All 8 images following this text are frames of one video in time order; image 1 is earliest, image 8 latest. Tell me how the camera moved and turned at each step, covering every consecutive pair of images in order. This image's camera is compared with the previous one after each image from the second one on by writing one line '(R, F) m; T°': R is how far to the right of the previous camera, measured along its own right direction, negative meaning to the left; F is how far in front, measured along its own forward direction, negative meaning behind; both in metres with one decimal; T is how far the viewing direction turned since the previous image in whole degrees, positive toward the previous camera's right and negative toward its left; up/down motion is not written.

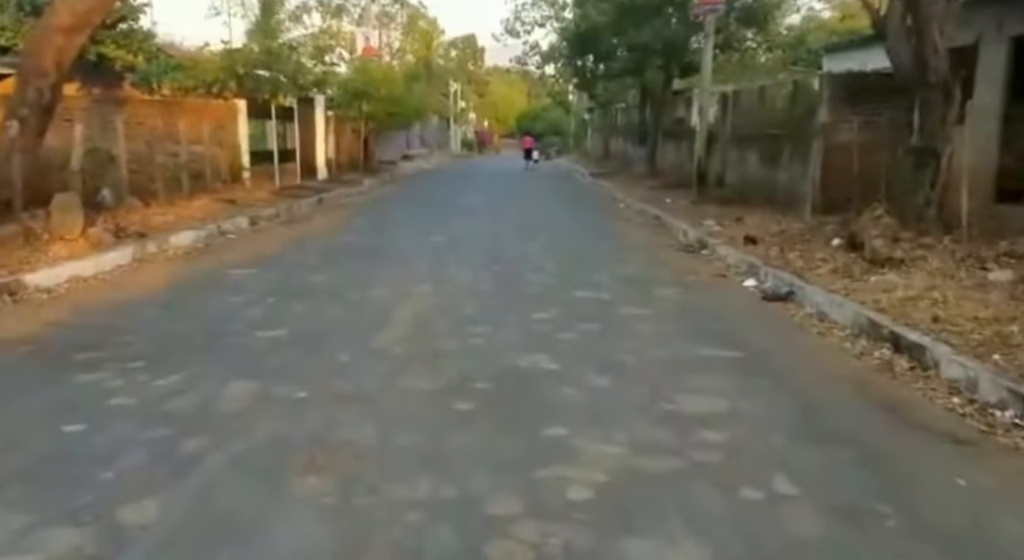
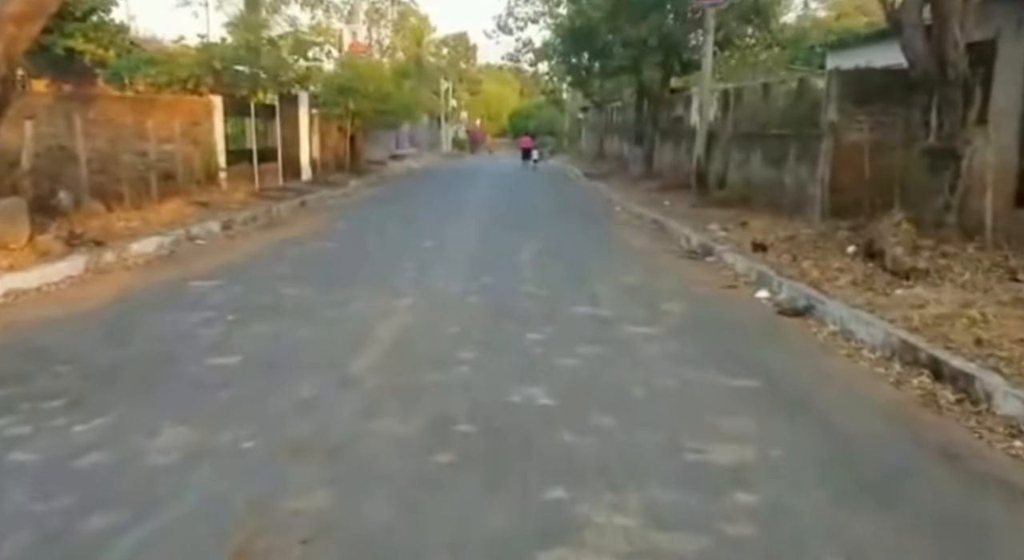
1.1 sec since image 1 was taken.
(0.0, +0.7) m; 0°
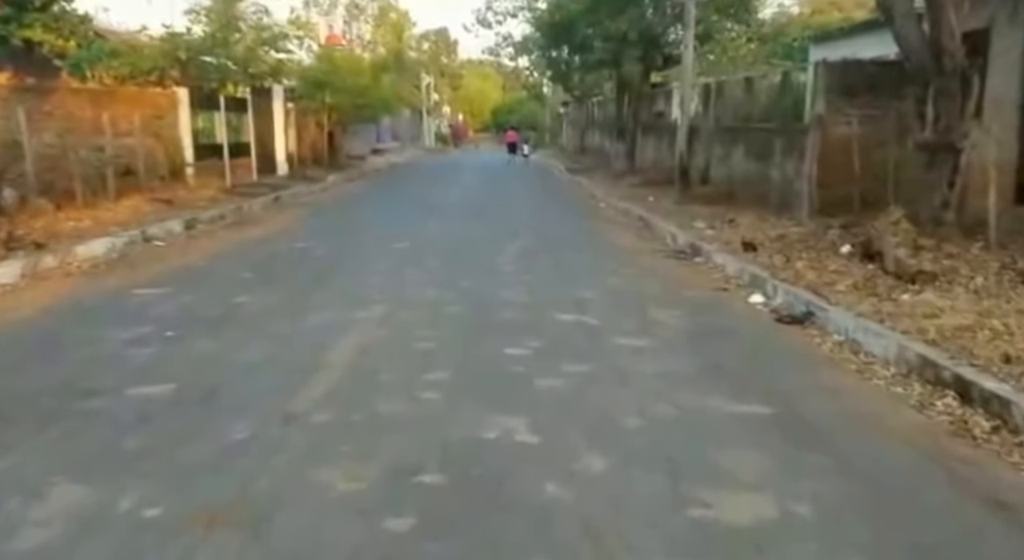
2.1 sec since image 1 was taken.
(0.0, +0.7) m; +1°
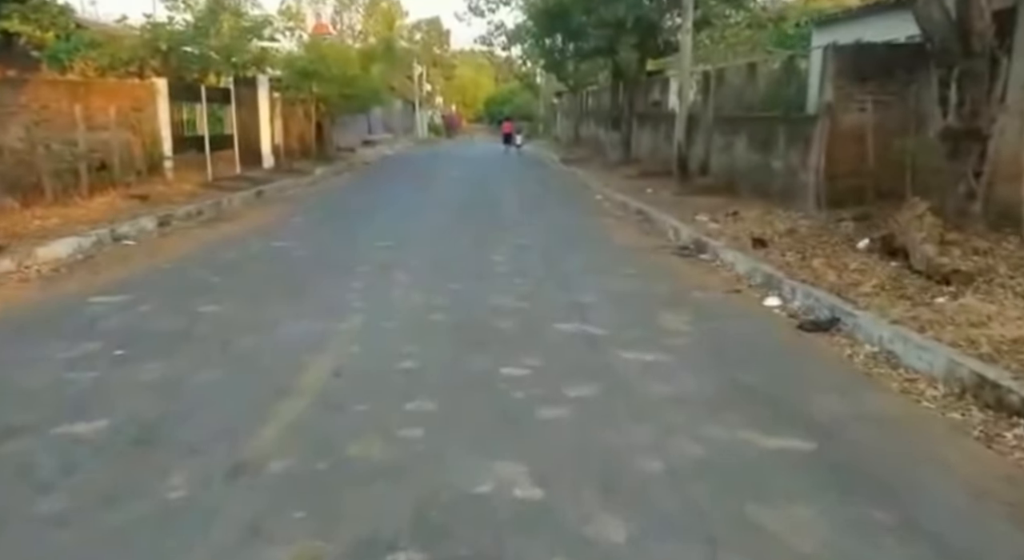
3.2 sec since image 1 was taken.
(0.0, +0.7) m; 0°
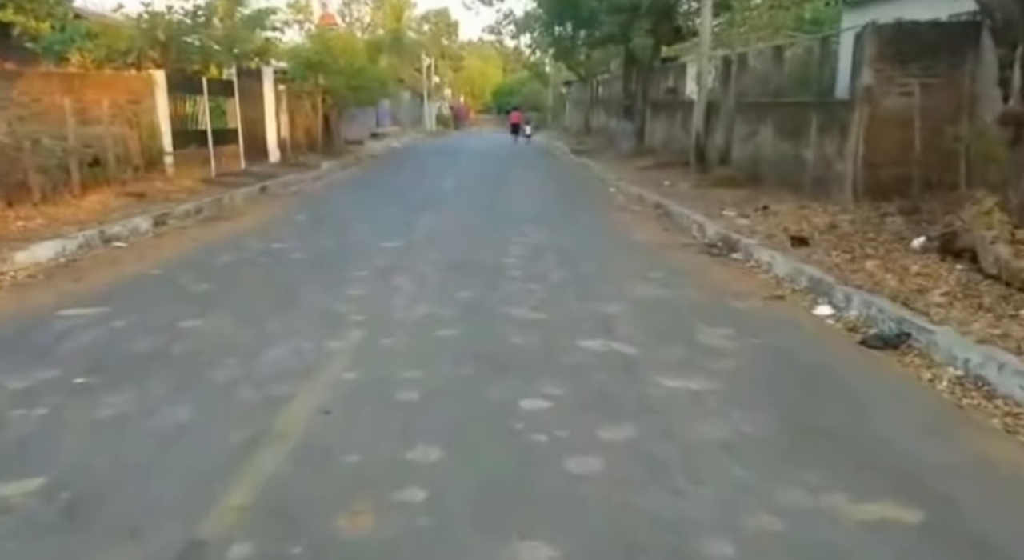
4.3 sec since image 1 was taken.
(-0.1, +0.8) m; -1°
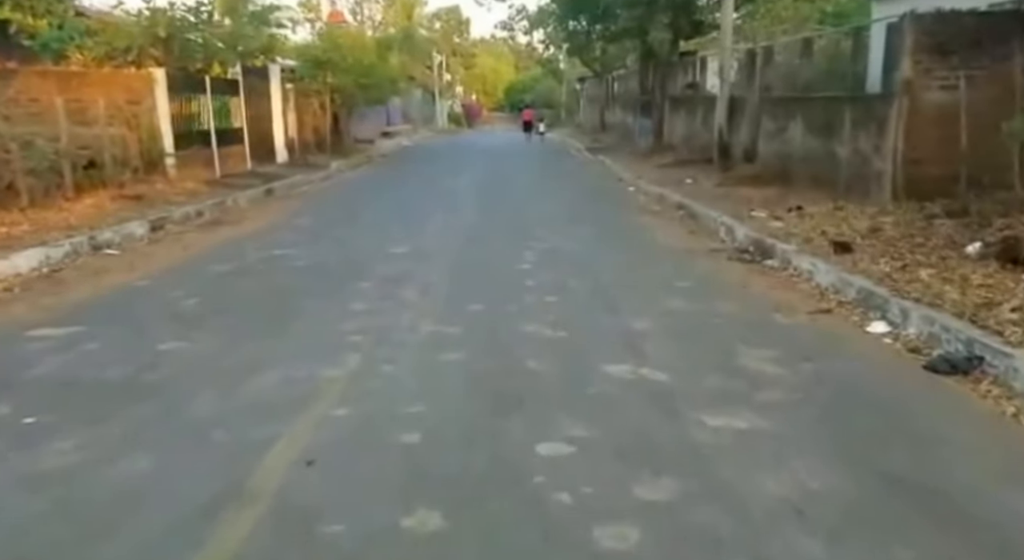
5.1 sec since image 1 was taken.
(0.0, +0.7) m; -1°
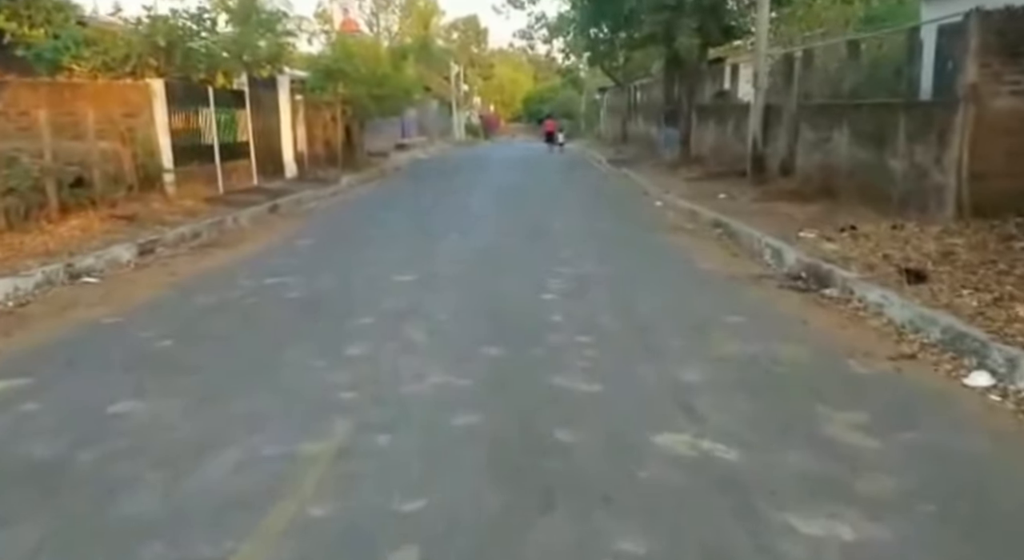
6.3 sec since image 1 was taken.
(0.0, +1.0) m; -1°
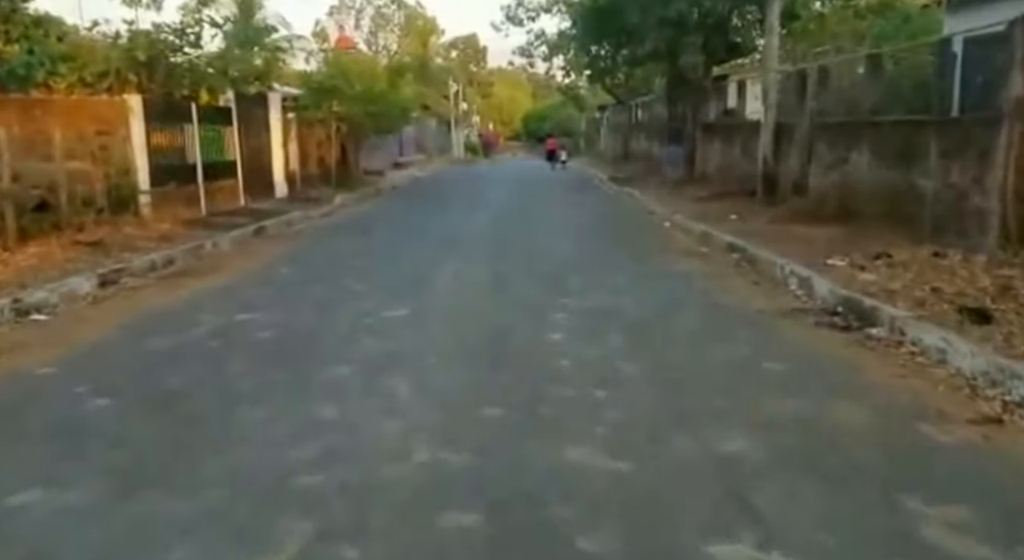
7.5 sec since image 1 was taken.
(0.0, +1.0) m; 0°
